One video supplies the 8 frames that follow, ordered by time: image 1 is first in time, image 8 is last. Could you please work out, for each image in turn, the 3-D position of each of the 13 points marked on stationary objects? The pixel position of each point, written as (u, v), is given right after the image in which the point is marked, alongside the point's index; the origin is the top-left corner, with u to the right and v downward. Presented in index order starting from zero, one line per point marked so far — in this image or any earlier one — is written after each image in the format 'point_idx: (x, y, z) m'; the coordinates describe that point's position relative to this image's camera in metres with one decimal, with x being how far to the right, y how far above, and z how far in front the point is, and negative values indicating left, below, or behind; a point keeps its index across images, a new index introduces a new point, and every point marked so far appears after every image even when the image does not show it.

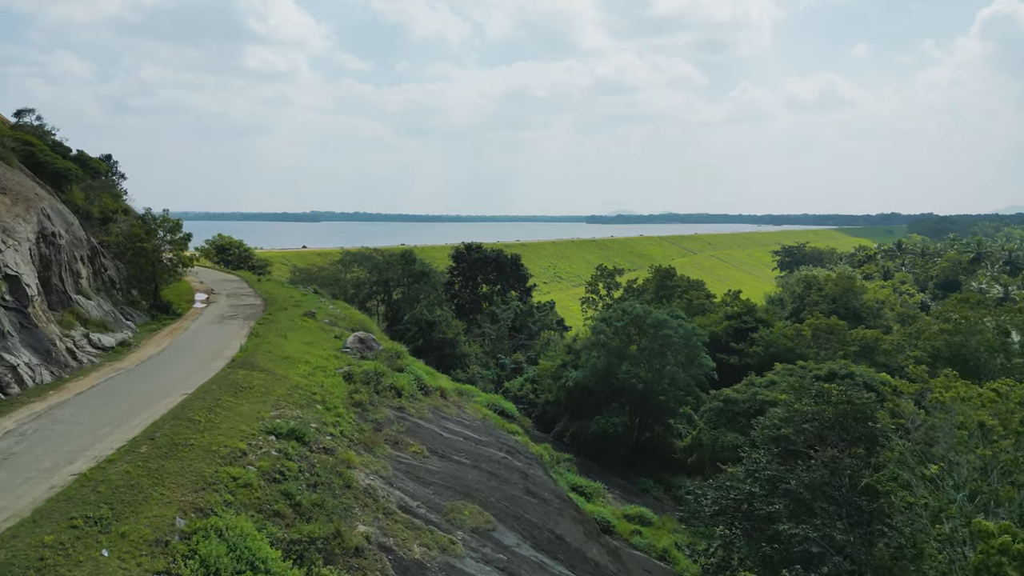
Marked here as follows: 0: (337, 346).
0: (-4.0, -1.3, +18.0) m
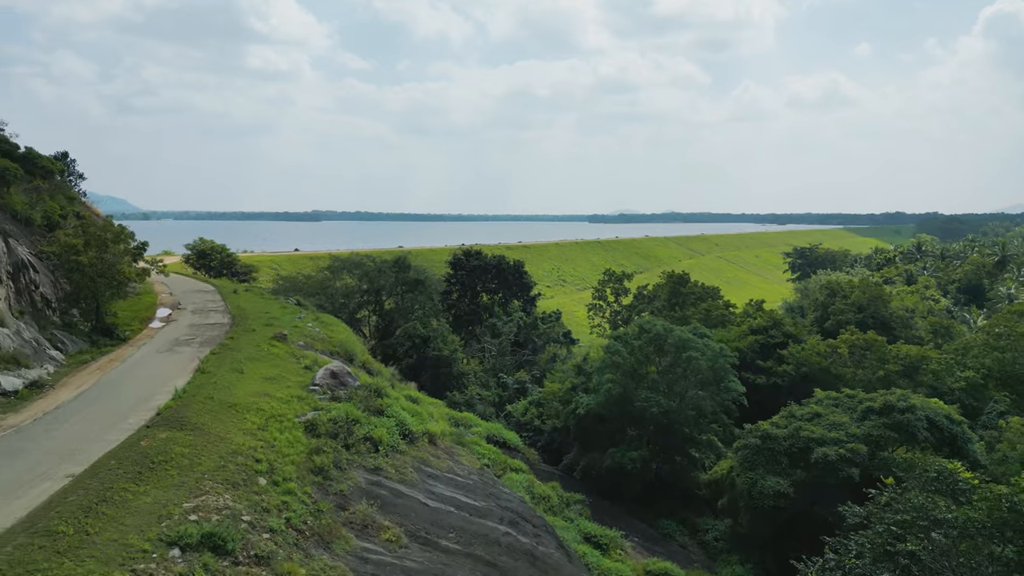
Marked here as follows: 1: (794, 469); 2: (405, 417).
0: (-4.0, -1.8, +15.0) m
1: (+6.6, -4.3, +18.5) m
2: (-2.0, -2.4, +14.9) m
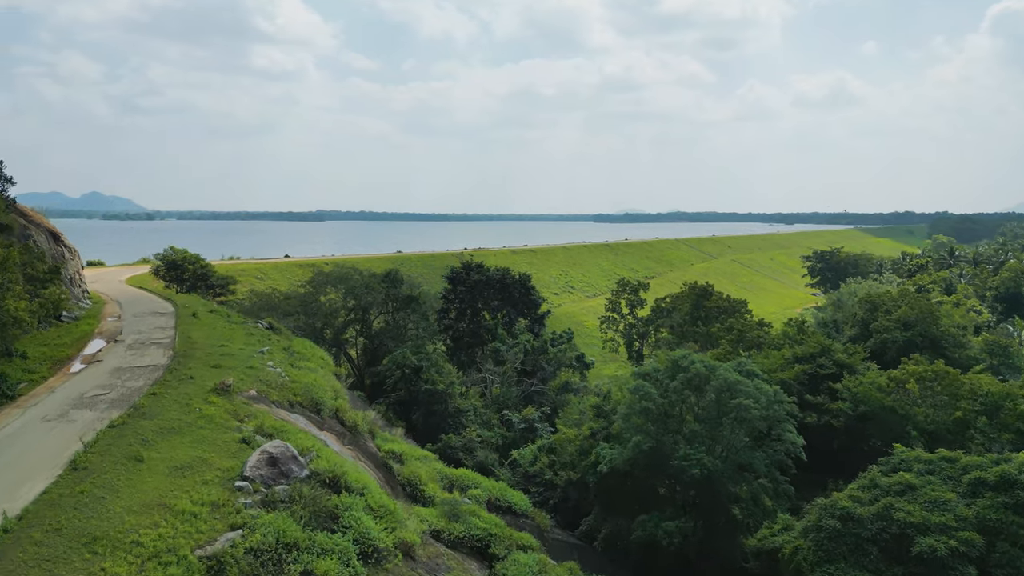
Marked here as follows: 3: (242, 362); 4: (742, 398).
0: (-3.8, -2.5, +10.7) m
1: (+6.8, -5.0, +14.3) m
2: (-1.9, -3.2, +10.7) m
3: (-6.2, -1.7, +18.1) m
4: (+5.3, -2.5, +18.2) m
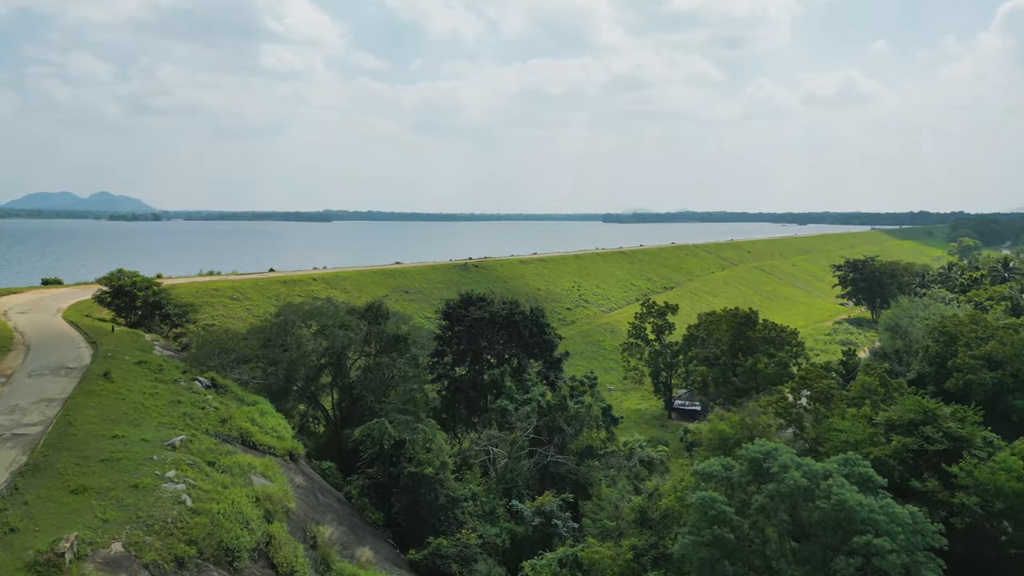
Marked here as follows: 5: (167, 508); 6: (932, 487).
0: (-3.7, -3.7, +4.9) m
1: (+6.9, -6.2, +8.3) m
2: (-1.8, -4.4, +4.8) m
3: (-6.0, -2.9, +12.3) m
4: (+5.5, -3.7, +12.2) m
5: (-5.1, -3.2, +11.5) m
6: (+9.8, -4.7, +18.4) m
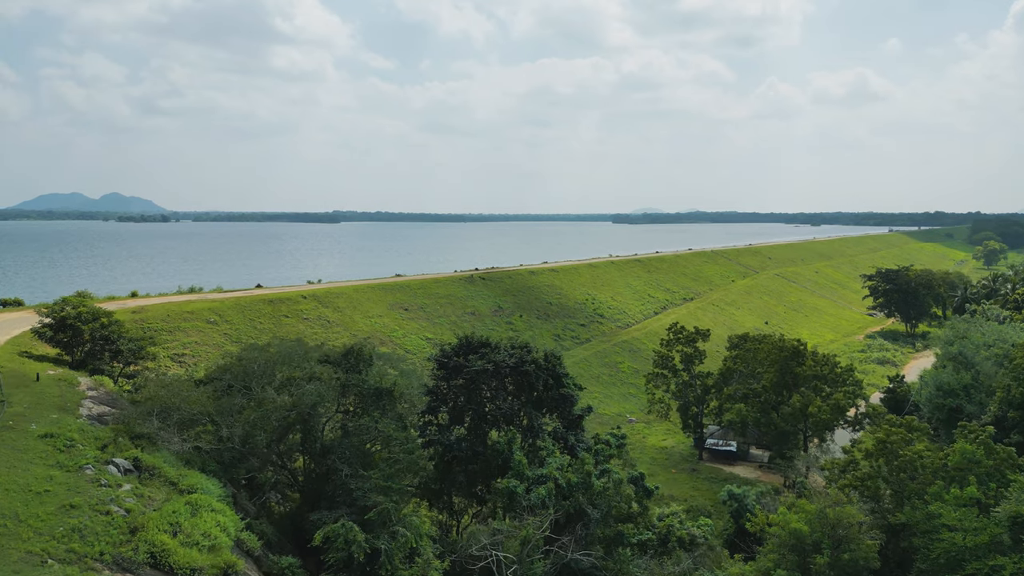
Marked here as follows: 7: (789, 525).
0: (-3.7, -4.8, +0.2) m
1: (+7.0, -7.3, +3.5) m
2: (-1.8, -5.5, 0.0) m
3: (-5.9, -4.0, +7.6) m
4: (+5.6, -4.8, +7.4) m
5: (-5.0, -4.3, +6.8) m
6: (+10.0, -5.8, +13.6) m
7: (+5.7, -4.9, +16.3) m
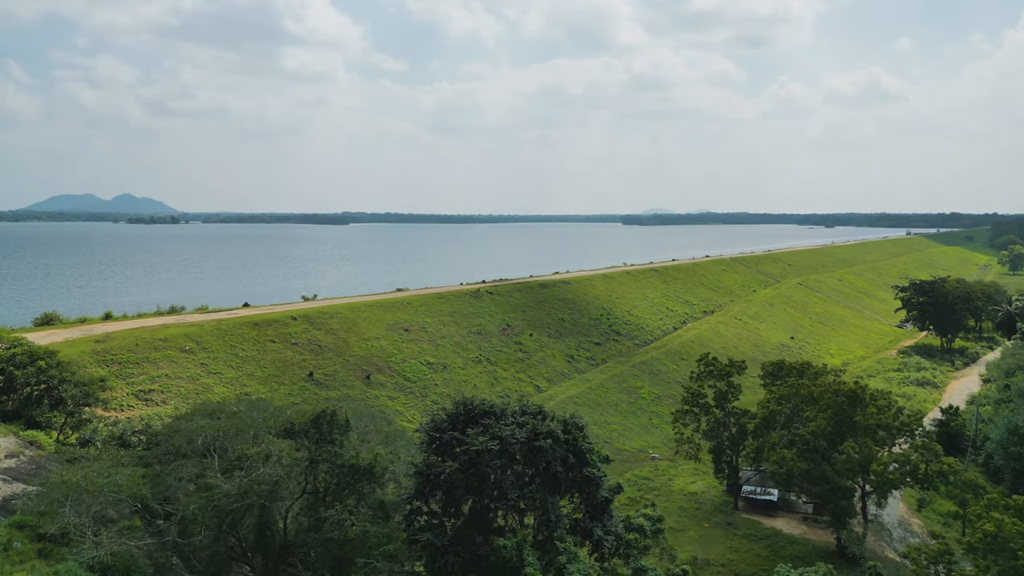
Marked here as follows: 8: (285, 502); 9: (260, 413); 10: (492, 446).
0: (-3.7, -5.9, -3.9) m
1: (+7.0, -8.4, -0.8) m
2: (-1.8, -6.5, -4.1) m
3: (-5.9, -5.1, +3.5) m
4: (+5.7, -5.9, +3.2) m
5: (-4.9, -5.3, +2.7) m
6: (+10.1, -6.8, +9.3) m
7: (+5.9, -6.0, +12.1) m
8: (-4.6, -4.1, +15.6) m
9: (-5.9, -2.7, +18.6) m
10: (-0.4, -2.9, +15.7) m
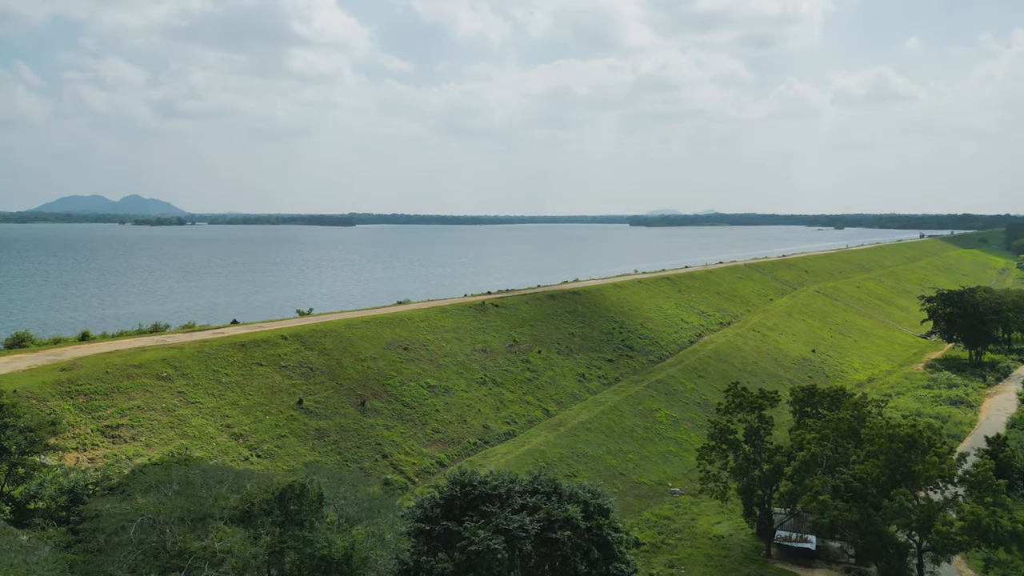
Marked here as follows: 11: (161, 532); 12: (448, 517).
0: (-3.8, -6.7, -7.0) m
1: (+7.0, -9.2, -4.0) m
2: (-1.8, -7.4, -7.2) m
3: (-5.9, -5.9, +0.5) m
4: (+5.7, -6.7, 0.0) m
5: (-4.9, -6.2, -0.4) m
6: (+10.2, -7.7, +6.0) m
7: (+6.0, -6.9, +8.9) m
8: (-4.5, -5.0, +12.5) m
9: (-5.7, -3.6, +15.5) m
10: (-0.3, -3.8, +12.5) m
11: (-6.0, -4.1, +13.2) m
12: (-1.1, -3.6, +13.6) m
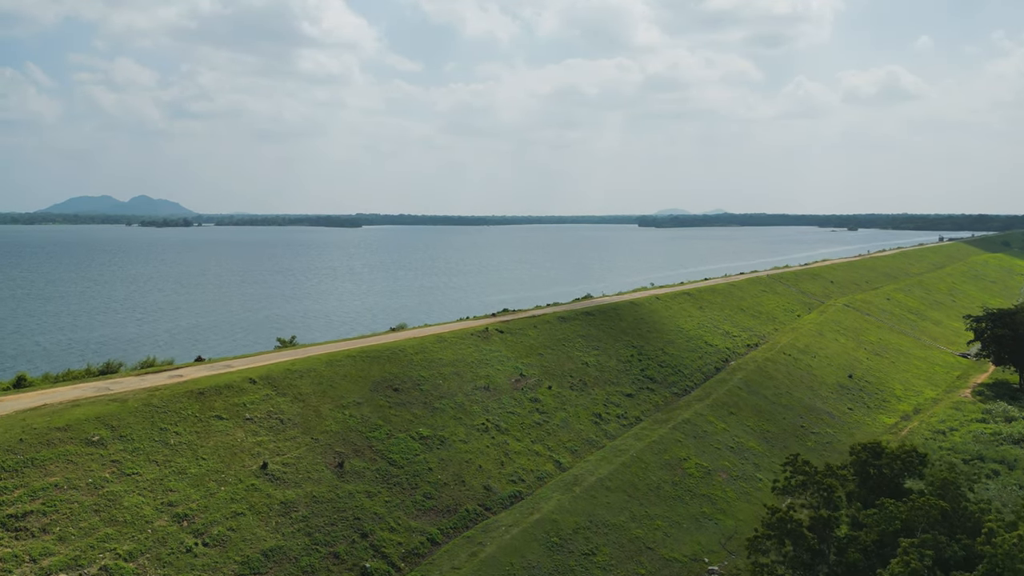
0: (-4.0, -8.2, -12.7) m
1: (+6.8, -10.7, -9.8) m
2: (-2.1, -8.9, -12.9) m
3: (-6.0, -7.4, -5.2) m
4: (+5.6, -8.3, -5.8) m
5: (-5.0, -7.7, -6.0) m
6: (+10.2, -9.2, +0.2) m
7: (+6.0, -8.4, +3.1) m
8: (-4.5, -6.5, +6.8) m
9: (-5.7, -5.1, +9.8) m
10: (-0.3, -5.3, +6.8) m
11: (-6.0, -5.7, +7.5) m
12: (-1.1, -5.1, +7.9) m
